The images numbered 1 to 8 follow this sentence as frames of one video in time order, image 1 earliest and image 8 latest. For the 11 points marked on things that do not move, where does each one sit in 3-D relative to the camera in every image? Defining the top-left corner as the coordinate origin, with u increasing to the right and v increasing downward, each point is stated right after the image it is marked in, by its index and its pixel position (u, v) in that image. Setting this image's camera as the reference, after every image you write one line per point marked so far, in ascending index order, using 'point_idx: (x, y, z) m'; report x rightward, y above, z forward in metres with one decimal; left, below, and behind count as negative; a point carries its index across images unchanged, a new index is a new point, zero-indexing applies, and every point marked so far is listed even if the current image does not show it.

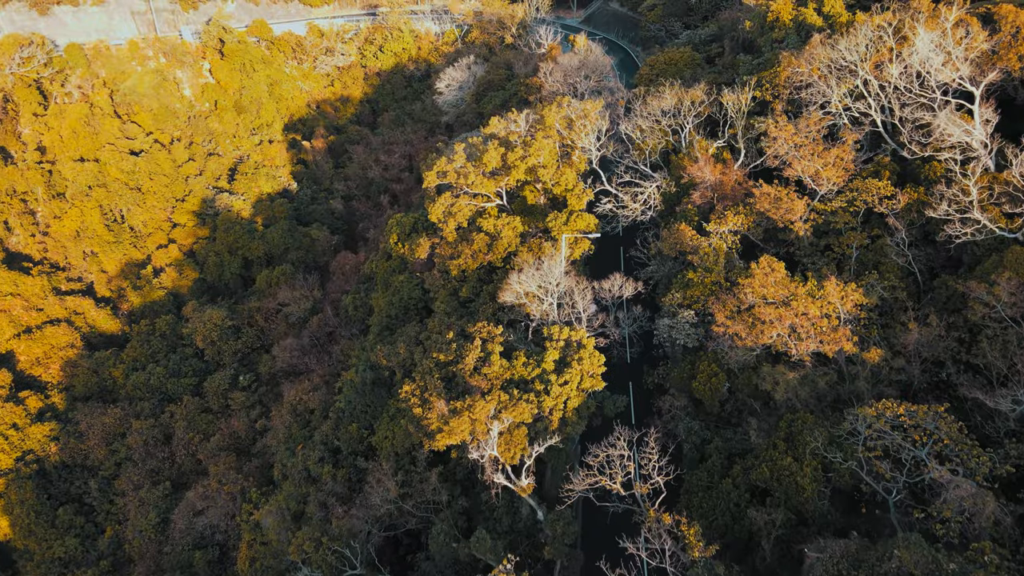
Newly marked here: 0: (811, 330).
0: (+9.9, -1.4, +18.7) m
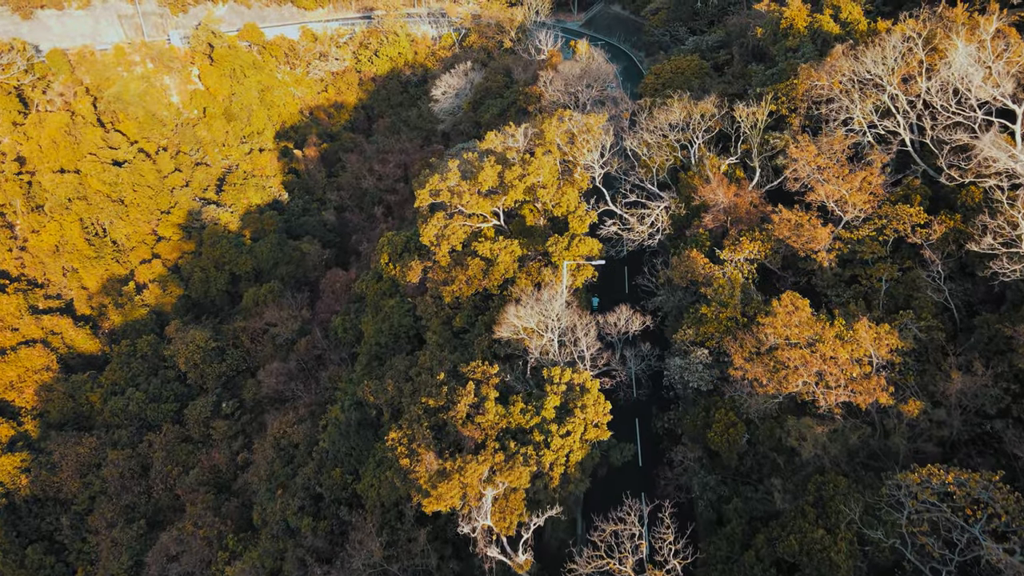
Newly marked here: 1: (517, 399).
0: (+9.8, -2.7, +16.7) m
1: (+0.2, -3.8, +19.2) m
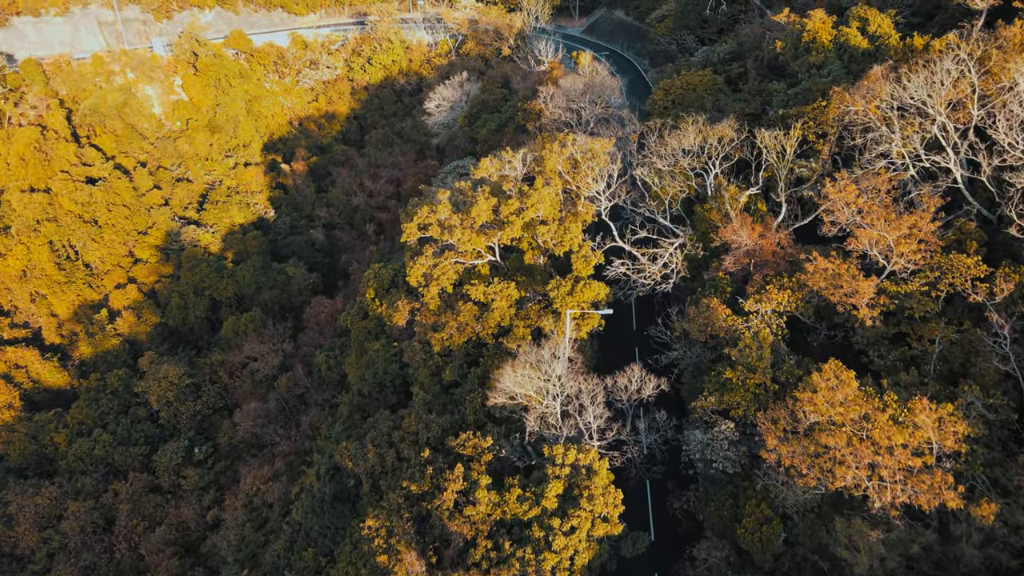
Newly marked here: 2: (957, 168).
0: (+9.7, -4.6, +14.1) m
1: (0.0, -5.7, +16.5) m
2: (+14.9, +4.0, +18.7) m
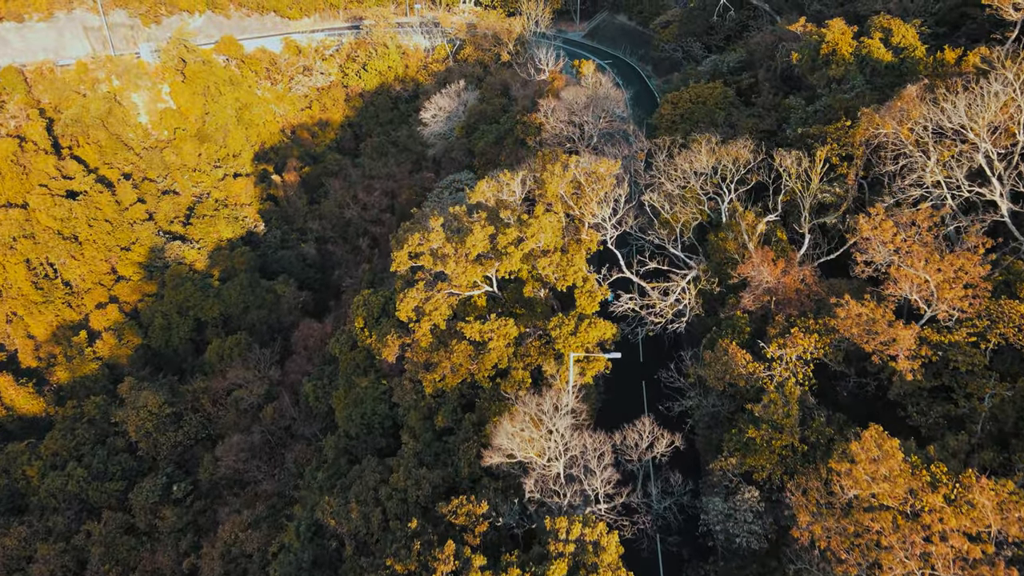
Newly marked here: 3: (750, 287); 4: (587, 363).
0: (+9.6, -6.0, +12.2) m
1: (0.0, -7.1, +14.6) m
2: (+14.8, +2.6, +16.8) m
3: (+8.4, 0.0, +19.7) m
4: (+2.6, -2.7, +19.7) m
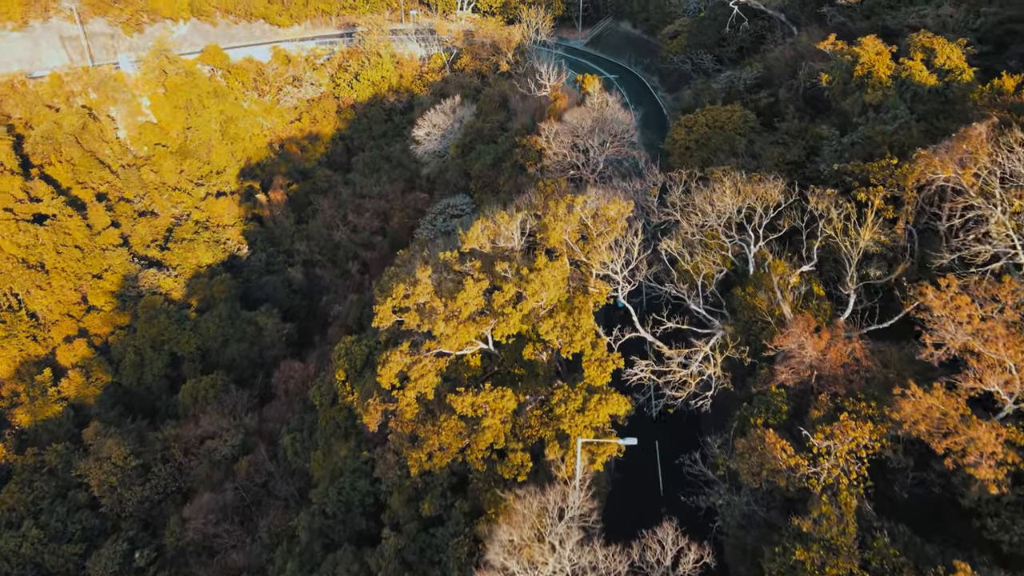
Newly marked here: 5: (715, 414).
0: (+9.6, -8.2, +9.4) m
1: (-0.1, -9.3, +11.8) m
2: (+14.7, +0.5, +14.0) m
3: (+8.3, -2.1, +16.9) m
4: (+2.6, -4.9, +16.9) m
5: (+7.0, -3.9, +19.7) m
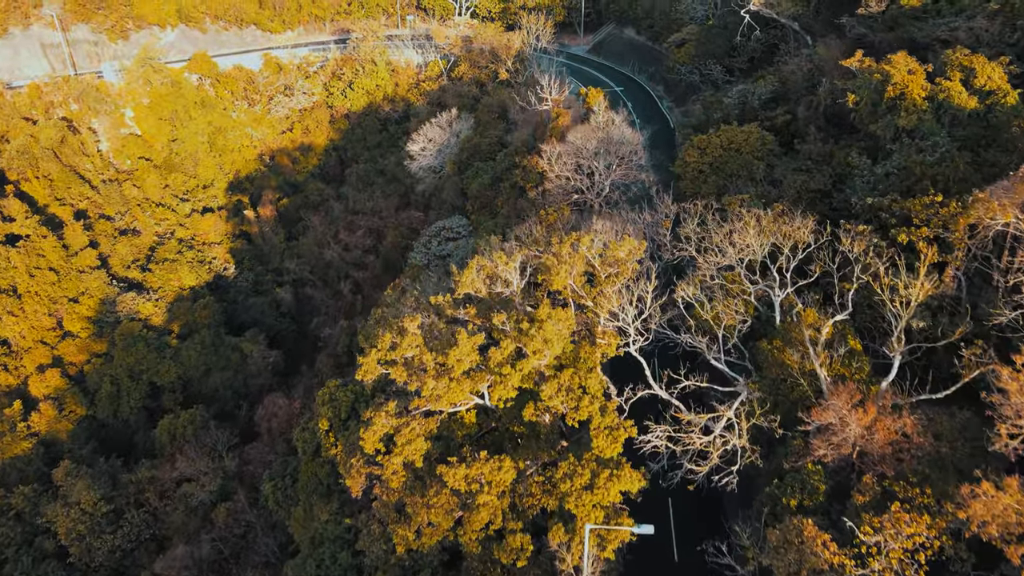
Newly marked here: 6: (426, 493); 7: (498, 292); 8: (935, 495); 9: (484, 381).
0: (+9.5, -9.8, +7.3) m
1: (-0.2, -10.9, +9.7) m
2: (+14.7, -1.2, +11.9) m
3: (+8.3, -3.8, +14.8) m
4: (+2.5, -6.5, +14.8) m
5: (+7.0, -5.6, +17.6) m
6: (-2.5, -6.1, +16.5) m
7: (-0.4, -0.1, +19.0) m
8: (+9.7, -4.8, +12.9) m
9: (-0.9, -2.9, +17.3) m
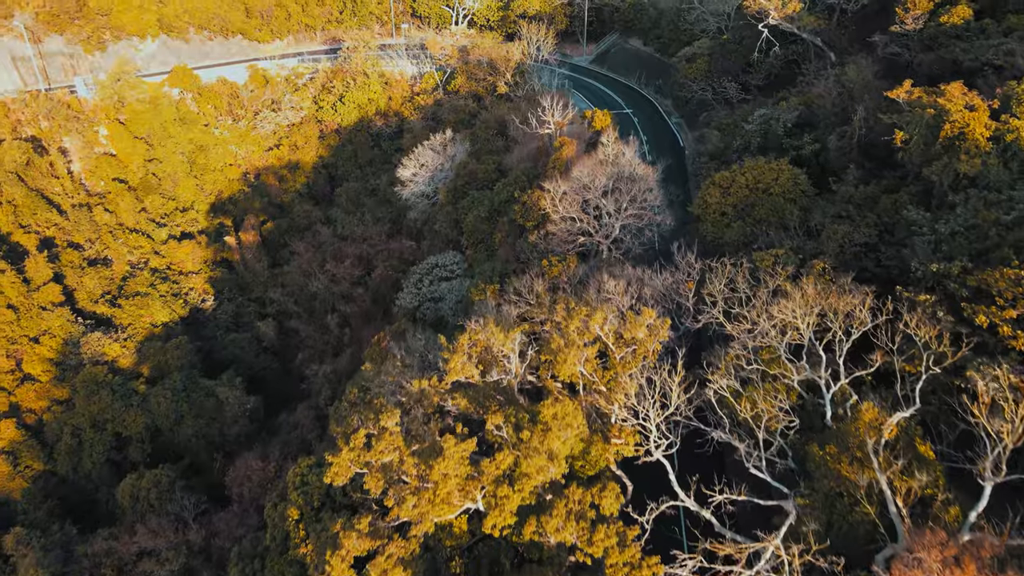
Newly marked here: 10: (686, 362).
0: (+9.5, -12.2, +4.2) m
1: (-0.2, -13.3, +6.7) m
2: (+14.6, -3.5, +8.9) m
3: (+8.2, -6.1, +11.8) m
4: (+2.5, -8.9, +11.8) m
5: (+6.9, -8.0, +14.6) m
6: (-2.6, -8.5, +13.5) m
7: (-0.5, -2.4, +16.0) m
8: (+9.7, -7.1, +9.9) m
9: (-1.0, -5.3, +14.3) m
10: (+6.1, -2.6, +19.6) m
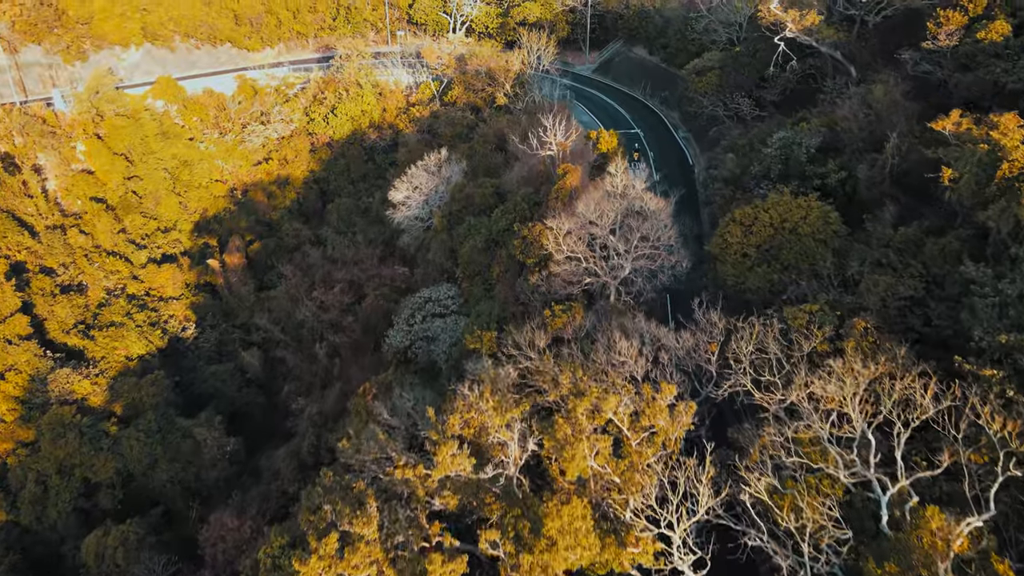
0: (+9.4, -14.0, +1.9) m
1: (-0.2, -15.1, +4.3) m
2: (+14.6, -5.4, +6.6) m
3: (+8.2, -8.0, +9.4) m
4: (+2.4, -10.7, +9.5) m
5: (+6.9, -9.8, +12.3) m
6: (-2.6, -10.3, +11.2) m
7: (-0.5, -4.3, +13.7) m
8: (+9.7, -9.0, +7.6) m
9: (-1.0, -7.2, +12.0) m
10: (+6.1, -4.5, +17.3) m
